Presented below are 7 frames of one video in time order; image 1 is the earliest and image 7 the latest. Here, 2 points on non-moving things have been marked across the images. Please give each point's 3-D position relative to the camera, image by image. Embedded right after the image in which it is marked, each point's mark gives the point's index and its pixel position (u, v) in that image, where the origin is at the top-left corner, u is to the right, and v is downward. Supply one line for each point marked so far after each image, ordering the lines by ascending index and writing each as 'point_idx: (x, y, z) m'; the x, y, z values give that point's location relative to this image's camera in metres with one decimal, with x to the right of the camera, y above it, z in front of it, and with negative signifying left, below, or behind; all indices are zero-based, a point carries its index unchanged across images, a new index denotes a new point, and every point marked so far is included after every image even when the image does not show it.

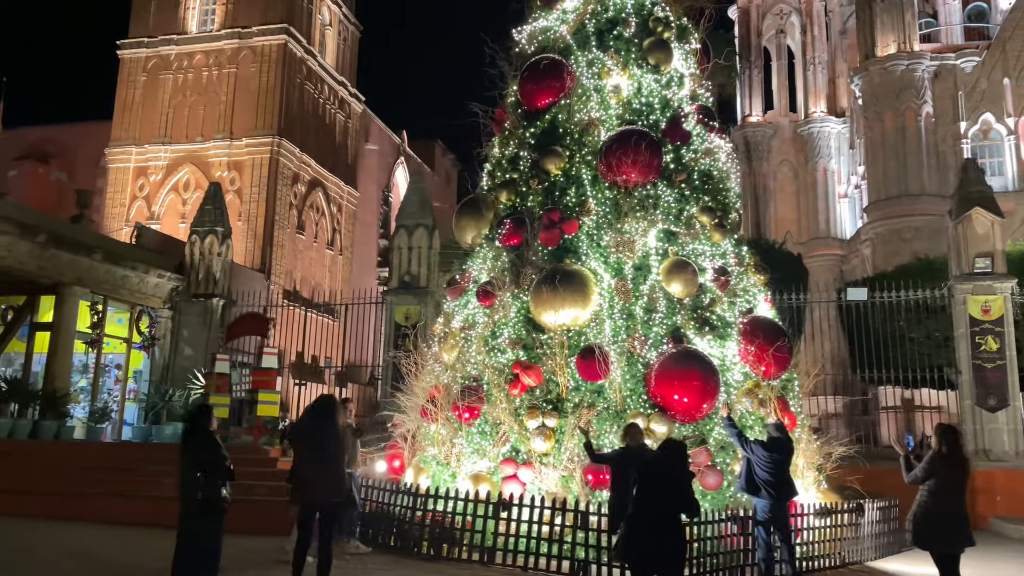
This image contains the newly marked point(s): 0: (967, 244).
0: (+8.1, +0.8, +15.0) m
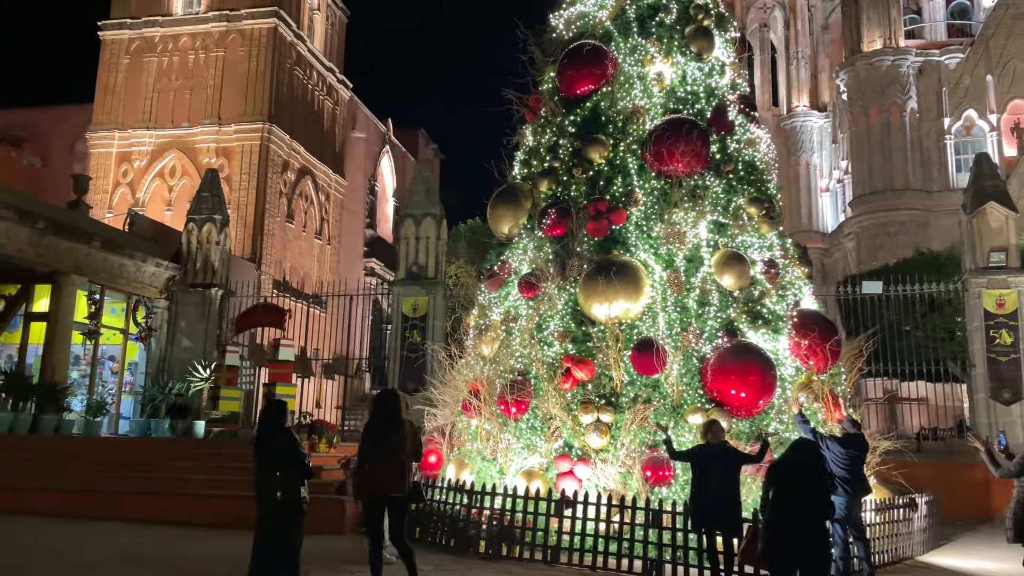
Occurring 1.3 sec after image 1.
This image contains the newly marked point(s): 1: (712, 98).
0: (+8.4, +0.9, +15.1) m
1: (+2.5, +2.3, +10.4) m
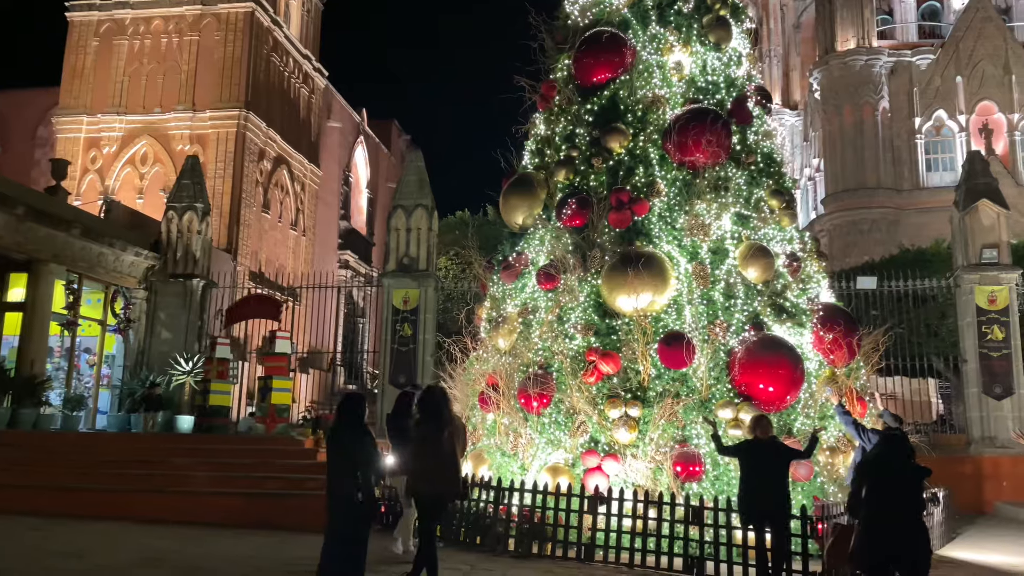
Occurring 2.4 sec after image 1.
0: (+8.3, +0.9, +15.2) m
1: (+2.7, +2.4, +10.2) m
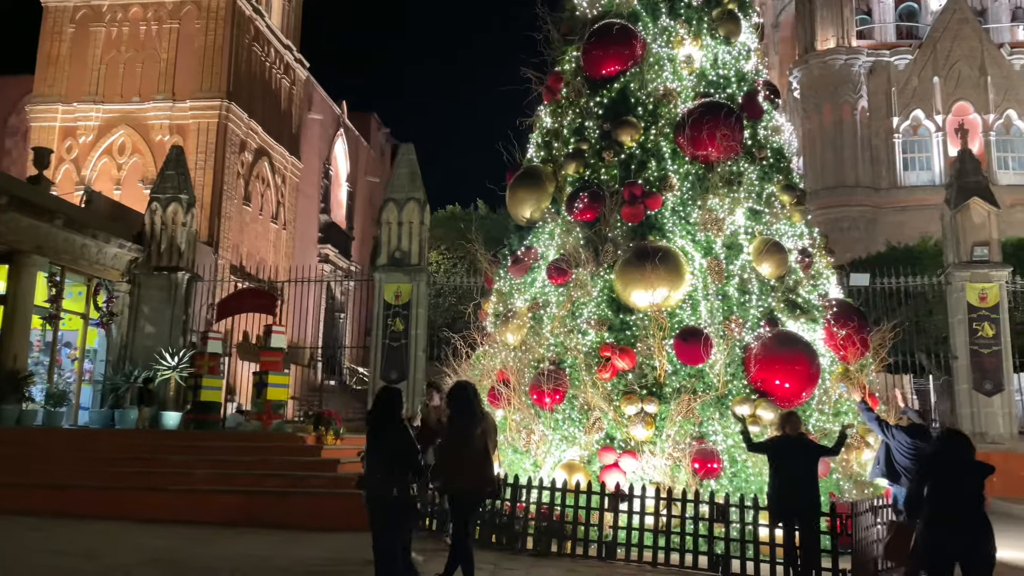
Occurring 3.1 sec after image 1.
0: (+8.2, +1.0, +15.4) m
1: (+2.8, +2.5, +10.2) m
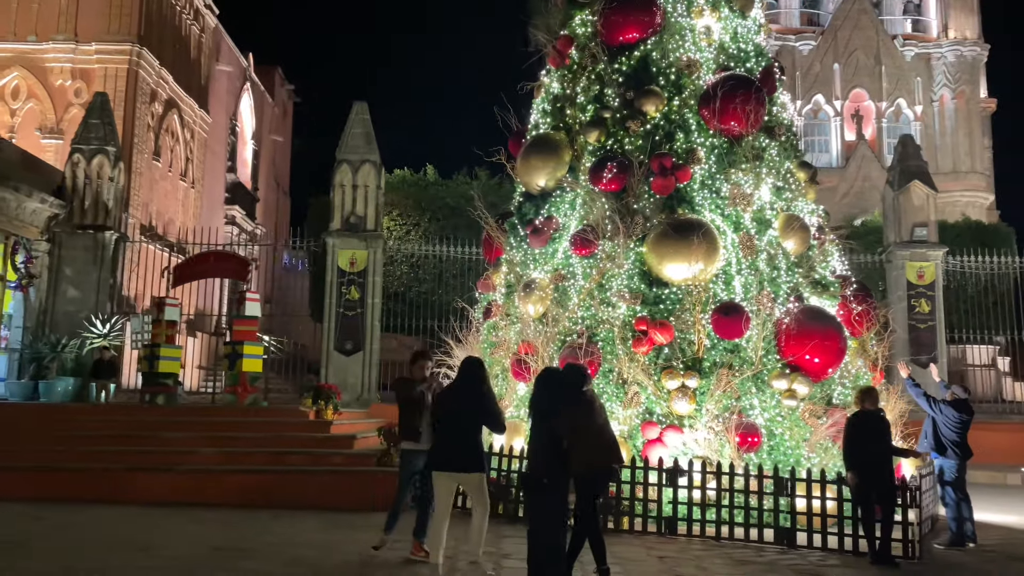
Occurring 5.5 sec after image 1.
0: (+7.5, +1.4, +16.2) m
1: (+3.0, +2.8, +10.2) m
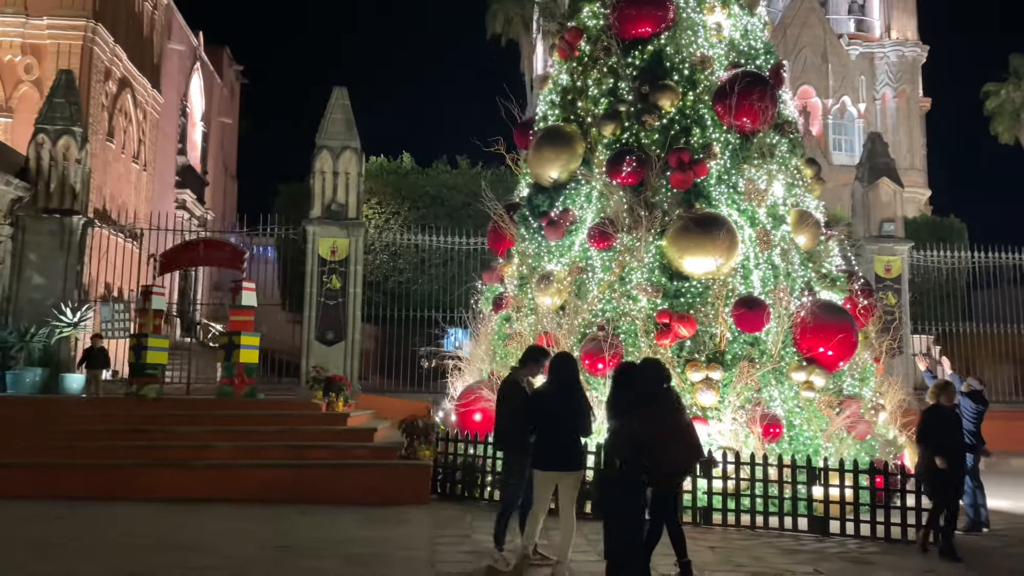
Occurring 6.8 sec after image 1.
0: (+7.2, +1.5, +16.8) m
1: (+3.1, +2.8, +10.4) m
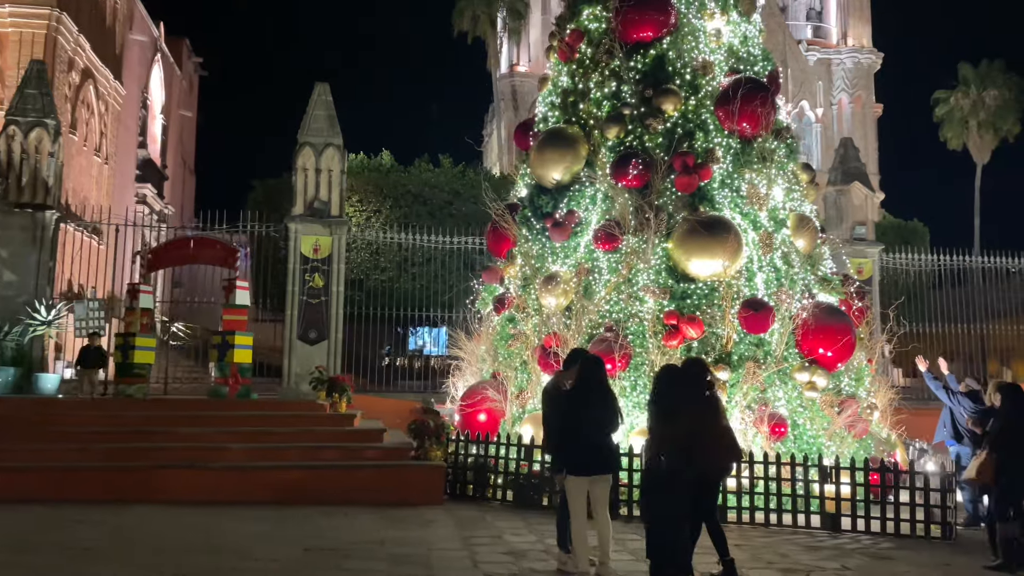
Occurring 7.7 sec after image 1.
0: (+6.8, +1.5, +17.2) m
1: (+3.1, +2.8, +10.6) m
